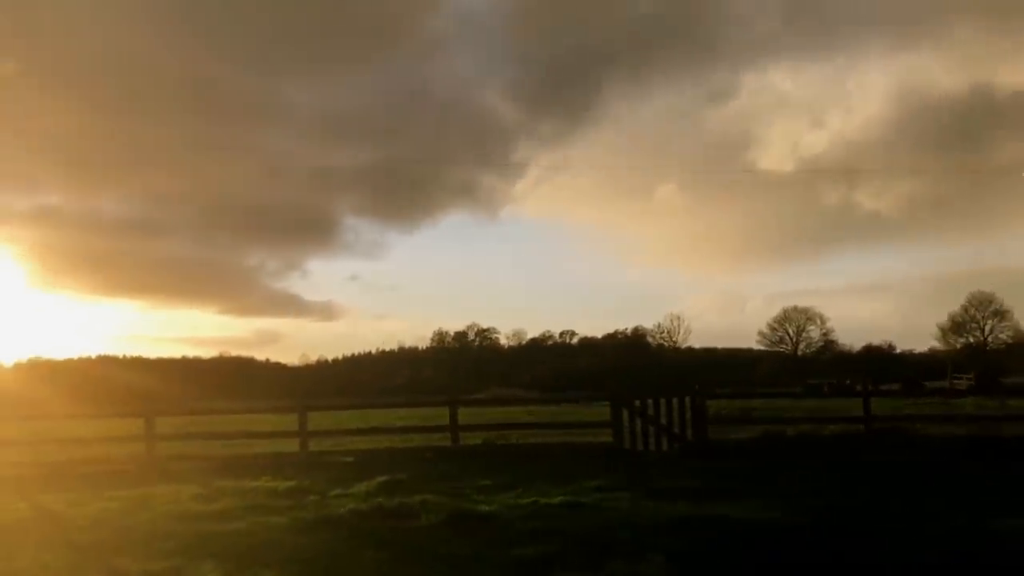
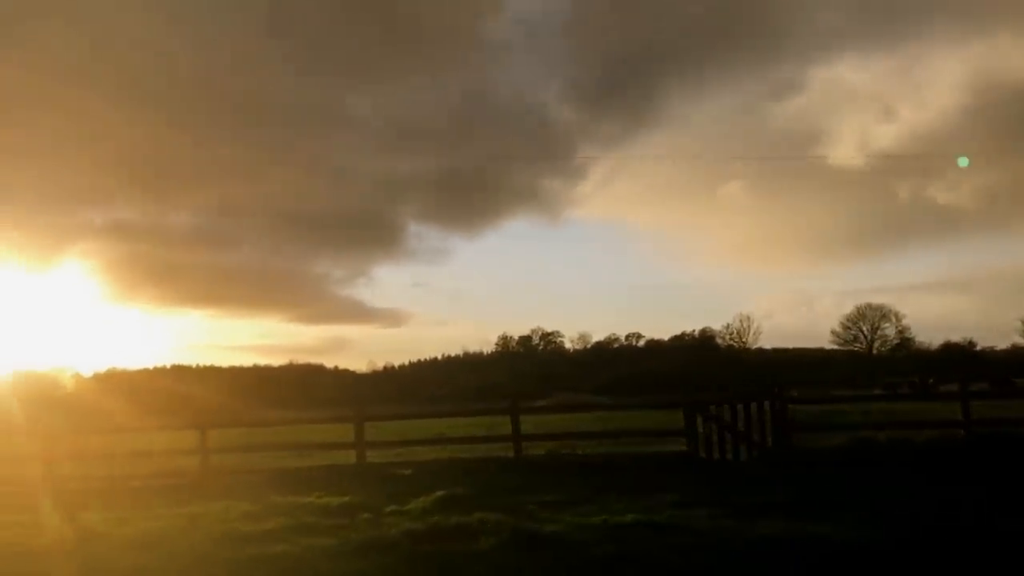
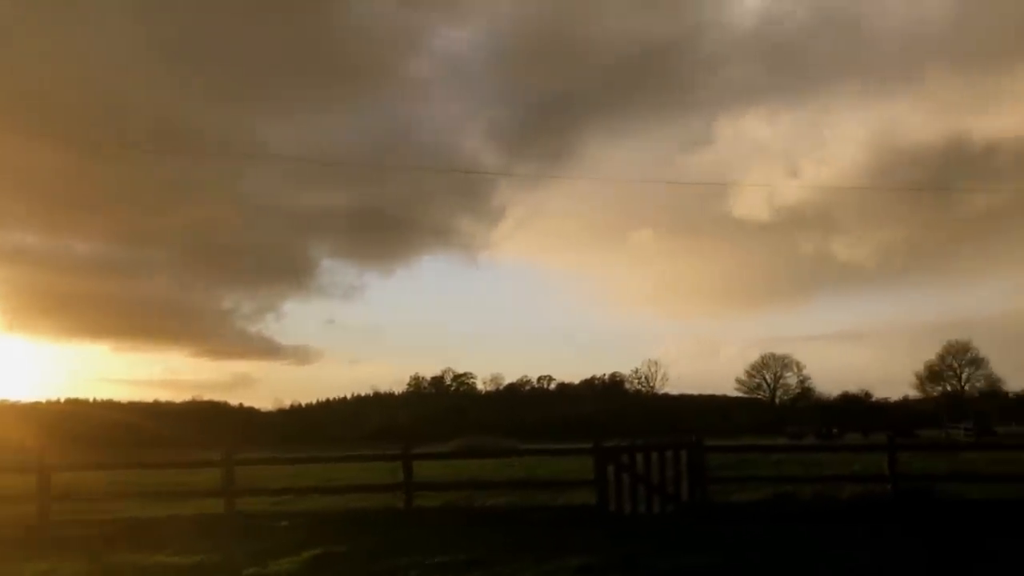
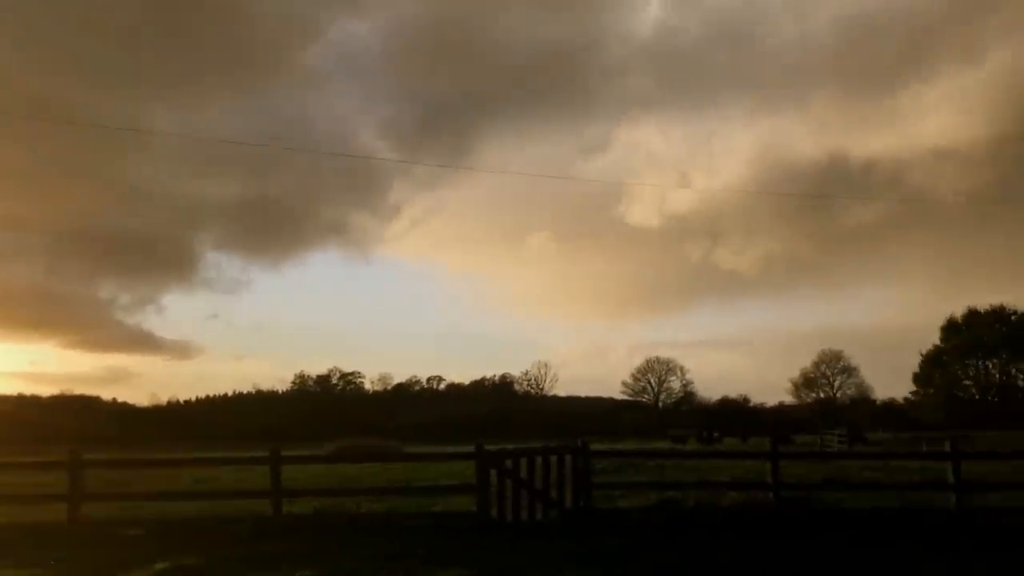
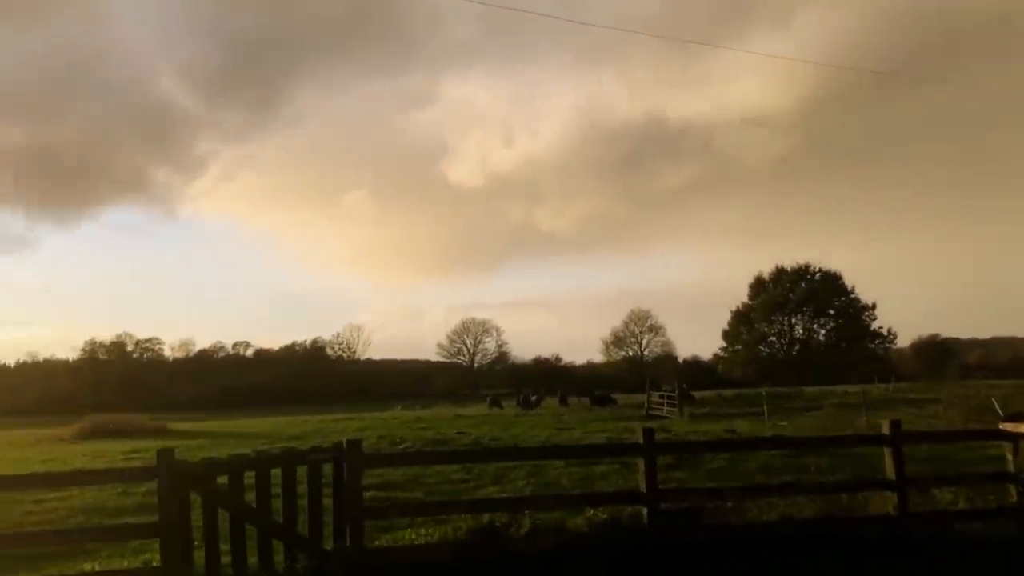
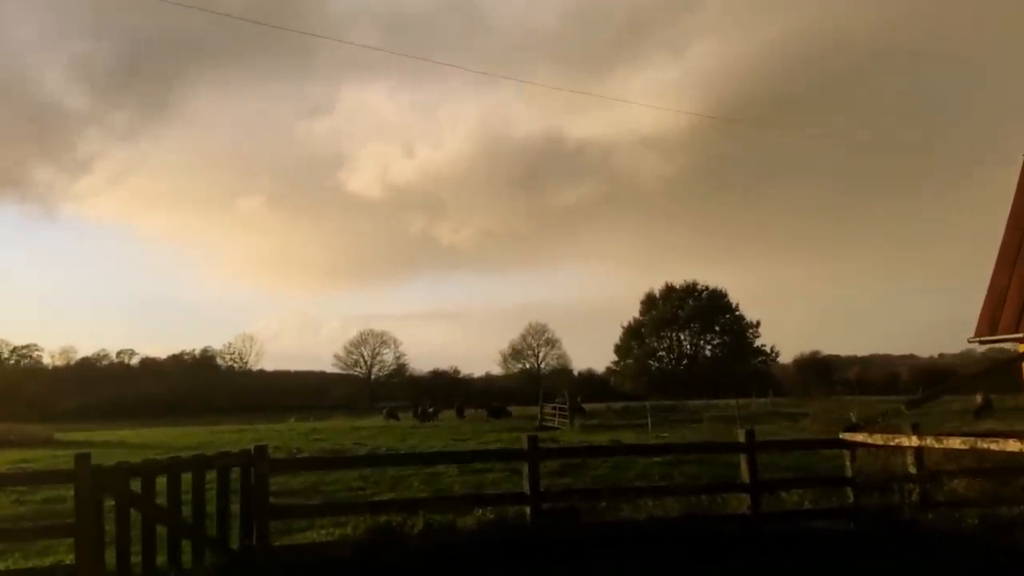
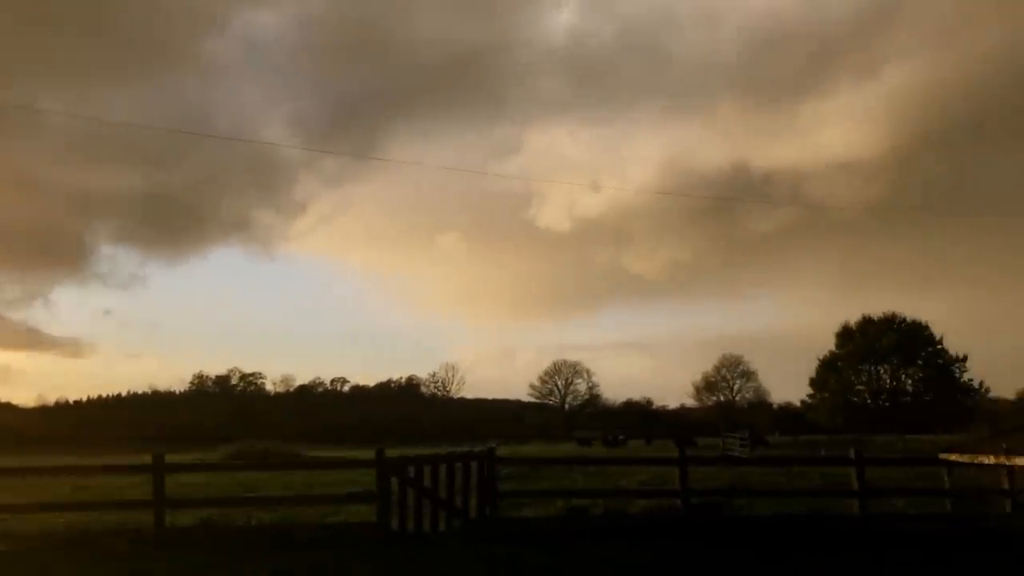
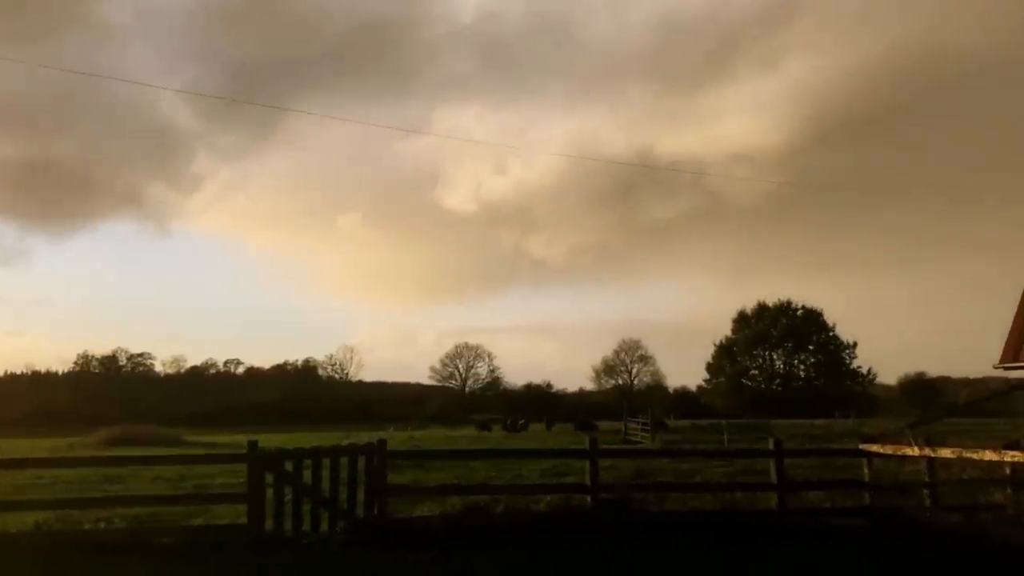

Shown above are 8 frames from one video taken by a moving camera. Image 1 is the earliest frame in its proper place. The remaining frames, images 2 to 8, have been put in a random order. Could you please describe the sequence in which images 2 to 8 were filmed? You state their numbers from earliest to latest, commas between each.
2, 3, 4, 7, 8, 6, 5
